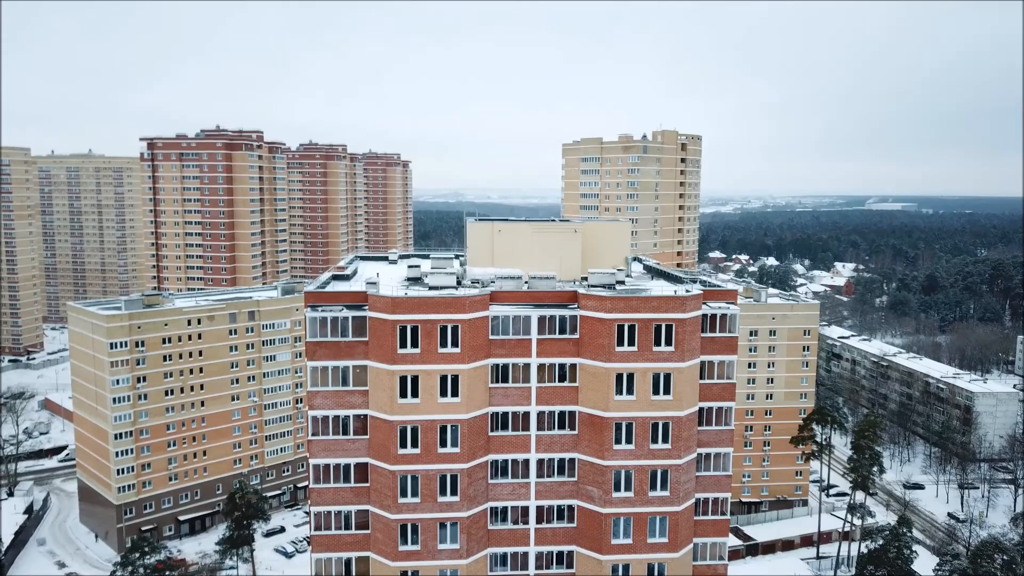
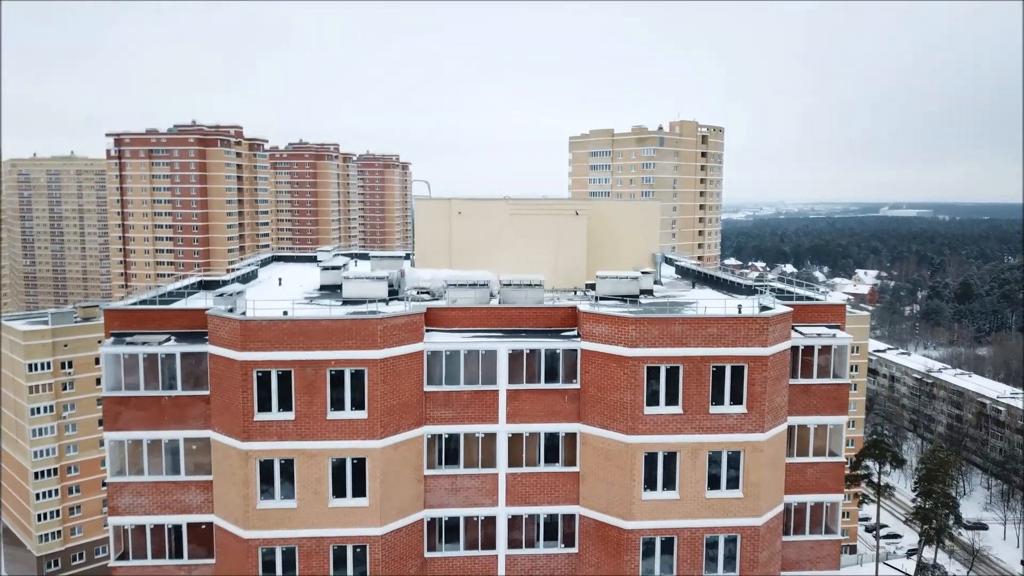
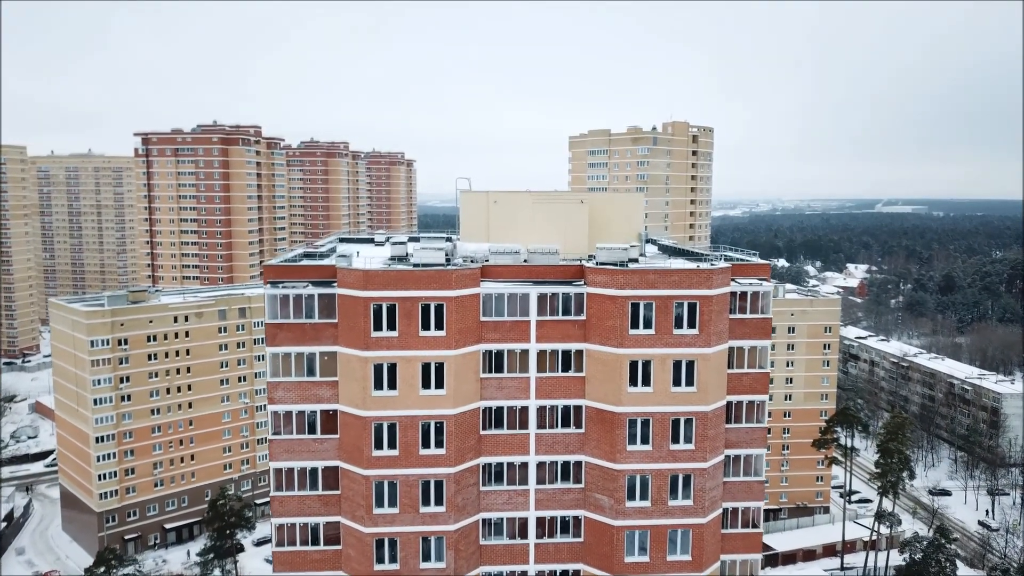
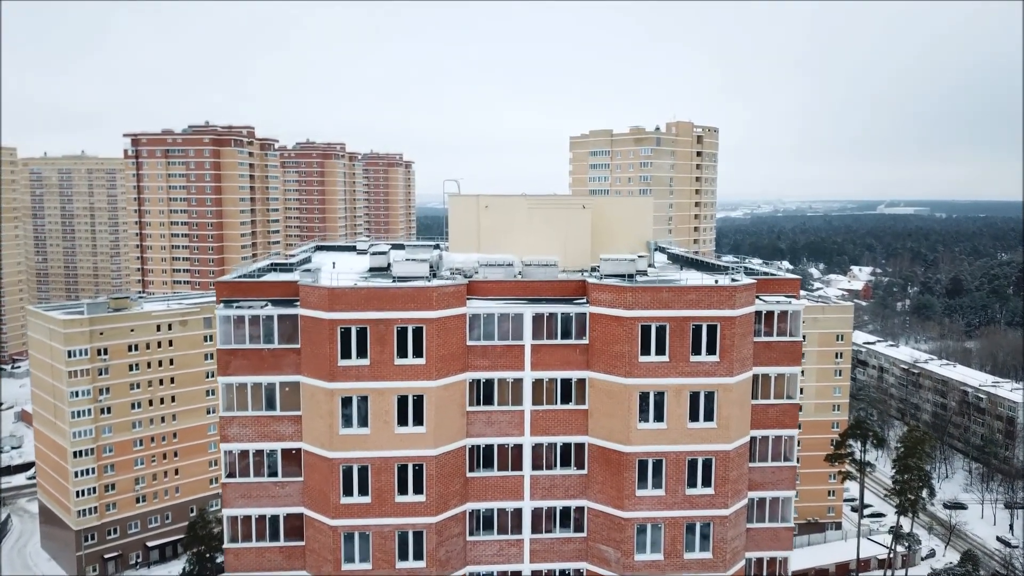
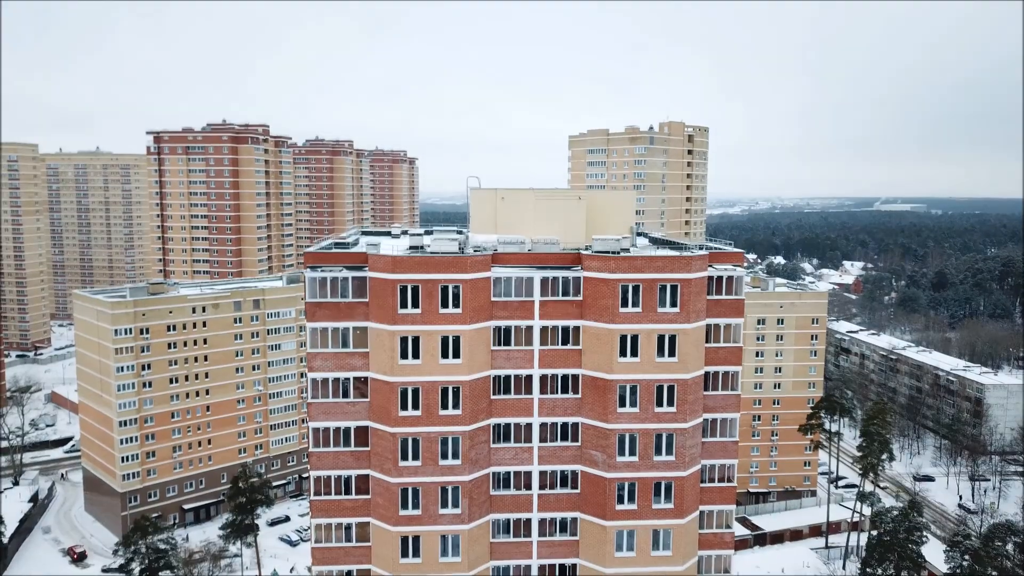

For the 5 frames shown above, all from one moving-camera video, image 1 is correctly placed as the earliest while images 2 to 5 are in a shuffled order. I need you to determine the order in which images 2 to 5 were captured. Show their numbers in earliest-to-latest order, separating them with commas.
5, 3, 4, 2
